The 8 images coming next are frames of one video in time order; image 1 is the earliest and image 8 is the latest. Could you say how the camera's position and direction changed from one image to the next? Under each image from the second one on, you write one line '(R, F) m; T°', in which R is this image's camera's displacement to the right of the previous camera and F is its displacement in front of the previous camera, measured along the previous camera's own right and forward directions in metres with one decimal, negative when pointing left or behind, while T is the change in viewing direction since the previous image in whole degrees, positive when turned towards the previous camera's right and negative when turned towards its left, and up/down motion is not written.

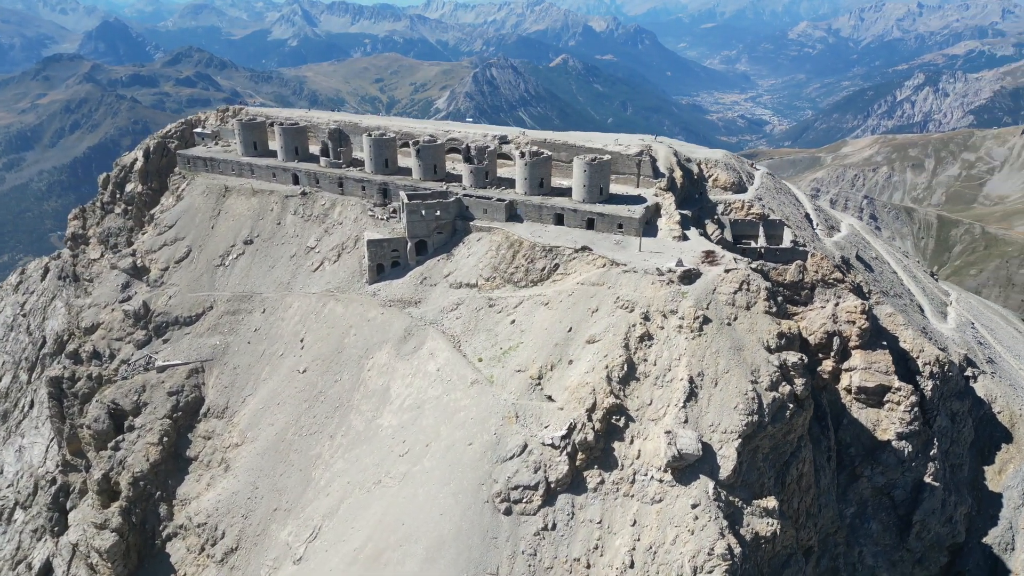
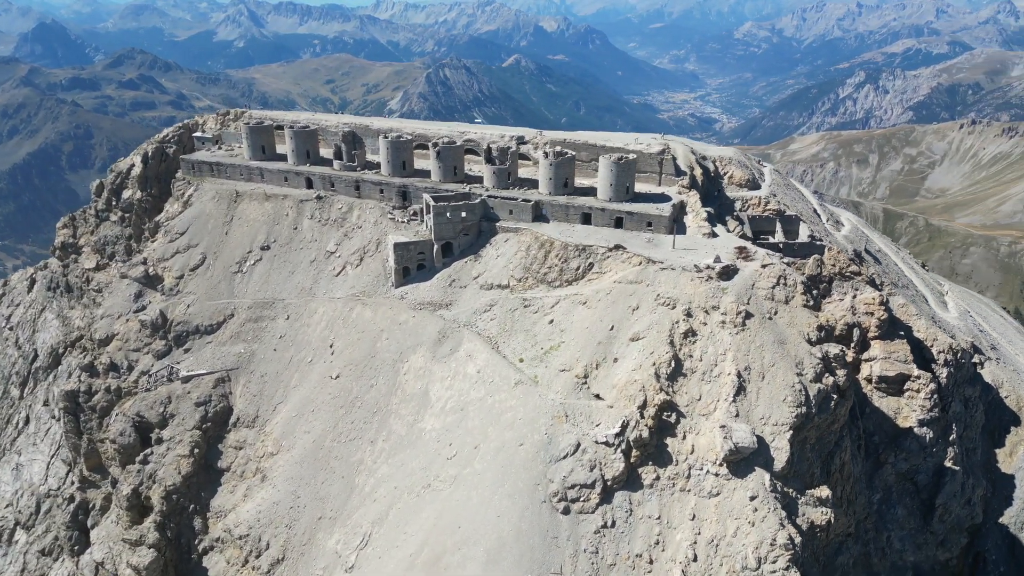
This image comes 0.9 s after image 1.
(-4.0, +0.1) m; +3°
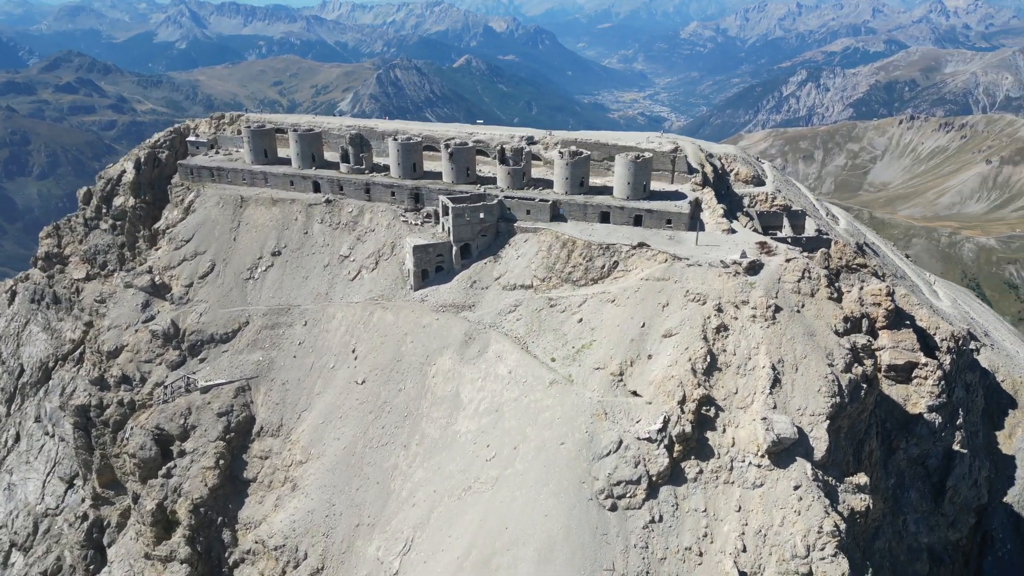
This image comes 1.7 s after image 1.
(-3.6, +0.1) m; +3°
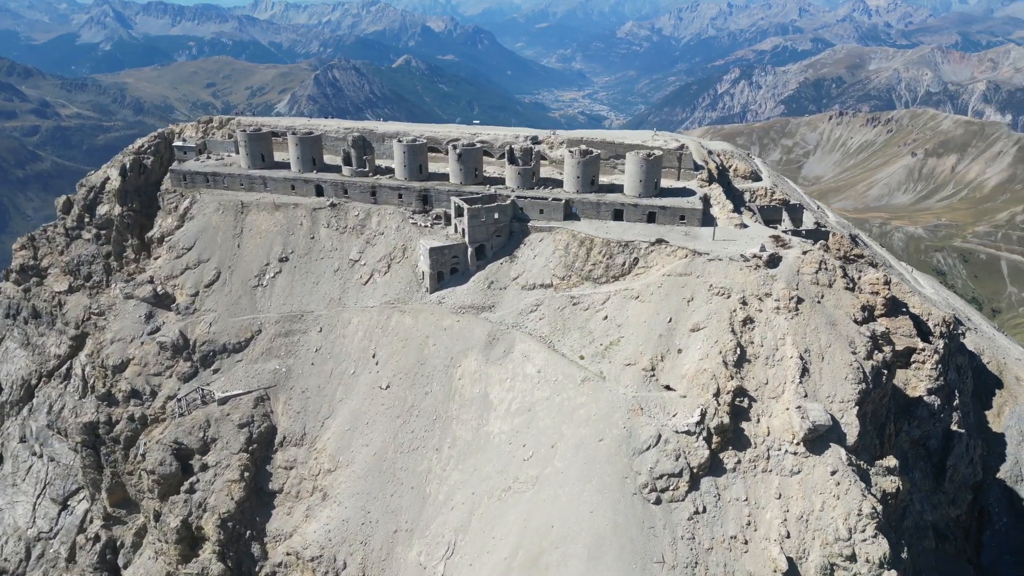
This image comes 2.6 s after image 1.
(-3.9, +0.1) m; +3°
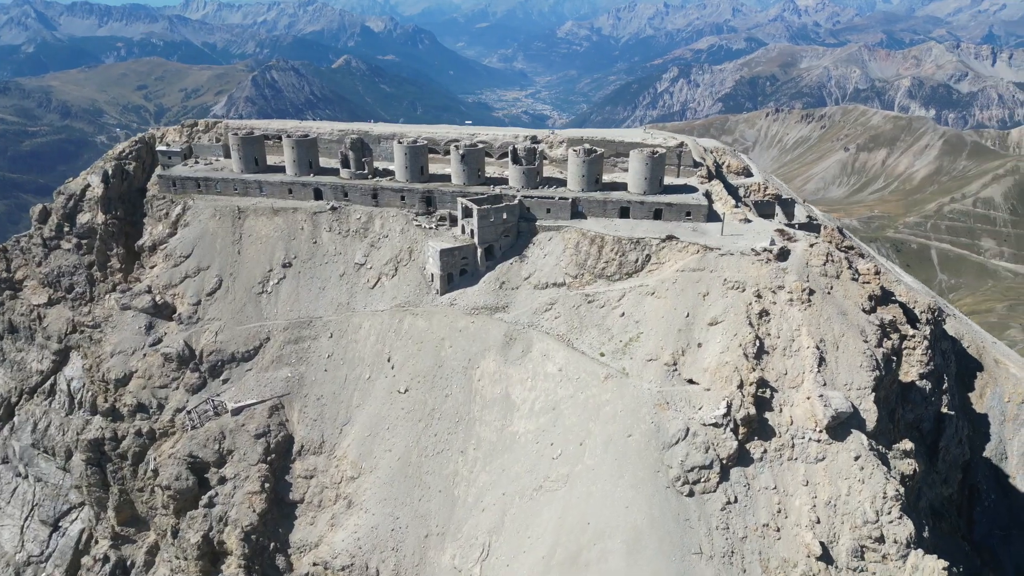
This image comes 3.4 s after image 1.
(-3.4, +0.1) m; +3°
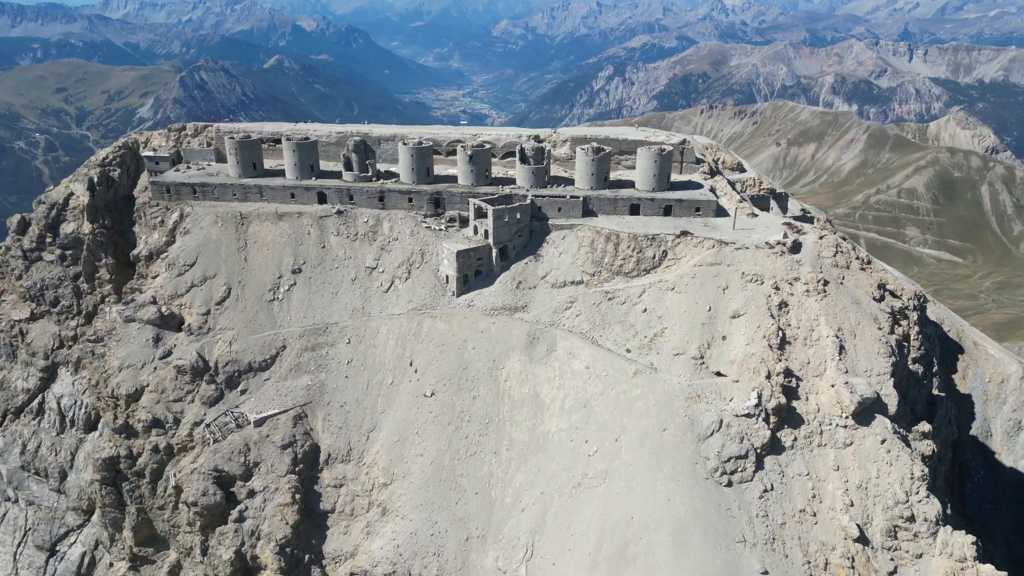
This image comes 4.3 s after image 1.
(-3.9, +0.1) m; +4°
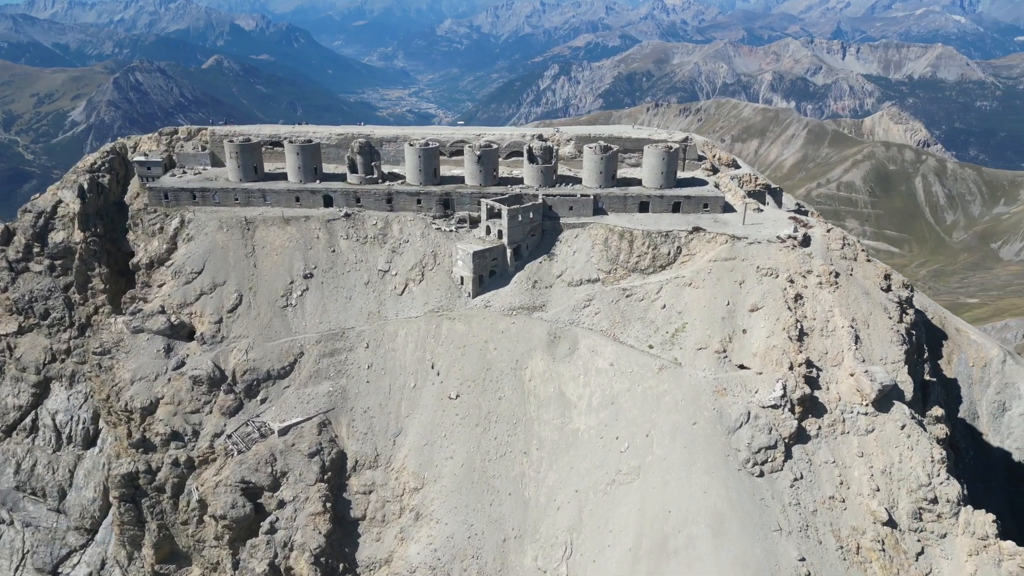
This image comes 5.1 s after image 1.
(-3.4, 0.0) m; +3°
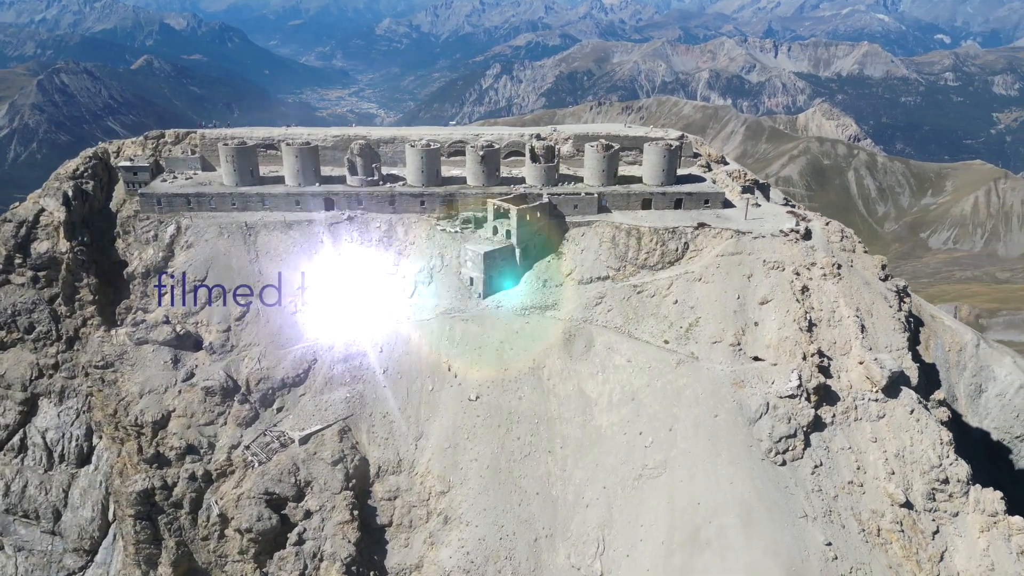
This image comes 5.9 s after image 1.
(-3.3, 0.0) m; +3°
